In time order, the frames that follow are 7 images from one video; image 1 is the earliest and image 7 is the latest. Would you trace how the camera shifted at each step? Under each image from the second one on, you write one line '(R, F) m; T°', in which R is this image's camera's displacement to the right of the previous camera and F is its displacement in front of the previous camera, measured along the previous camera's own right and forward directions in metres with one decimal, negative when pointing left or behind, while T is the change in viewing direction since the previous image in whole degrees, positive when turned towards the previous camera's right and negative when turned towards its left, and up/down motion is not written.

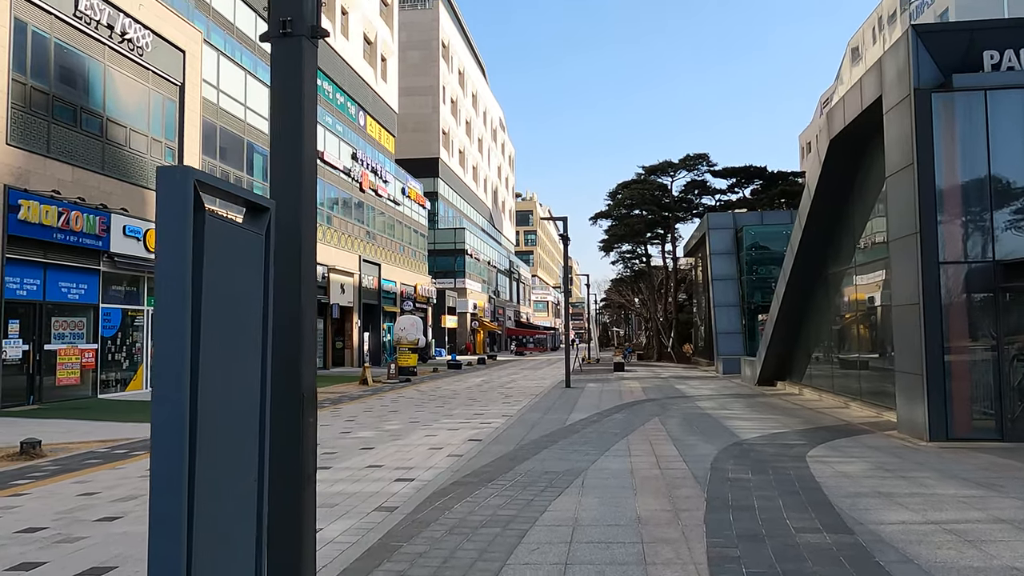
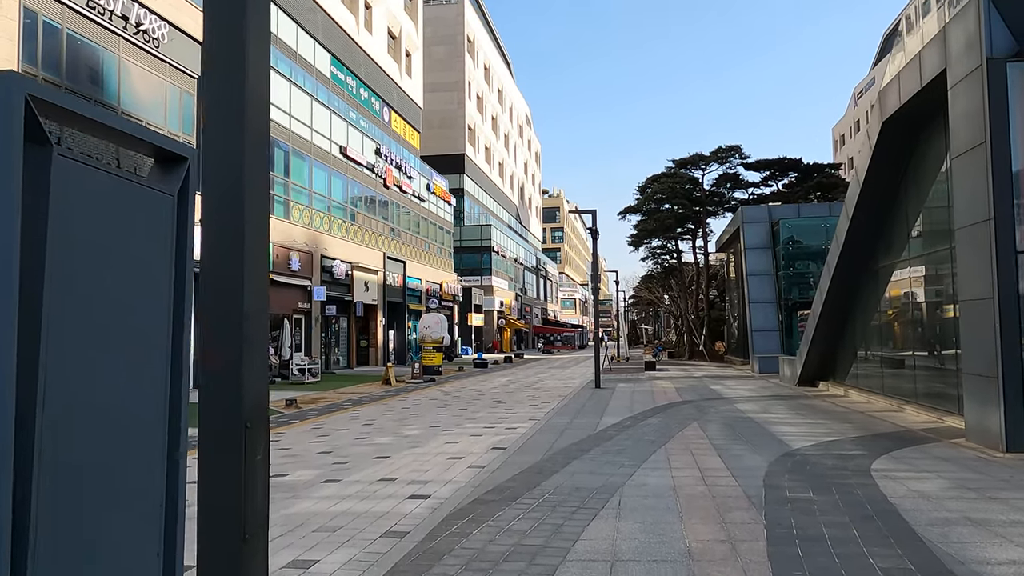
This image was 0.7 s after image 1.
(0.0, +0.9) m; -2°
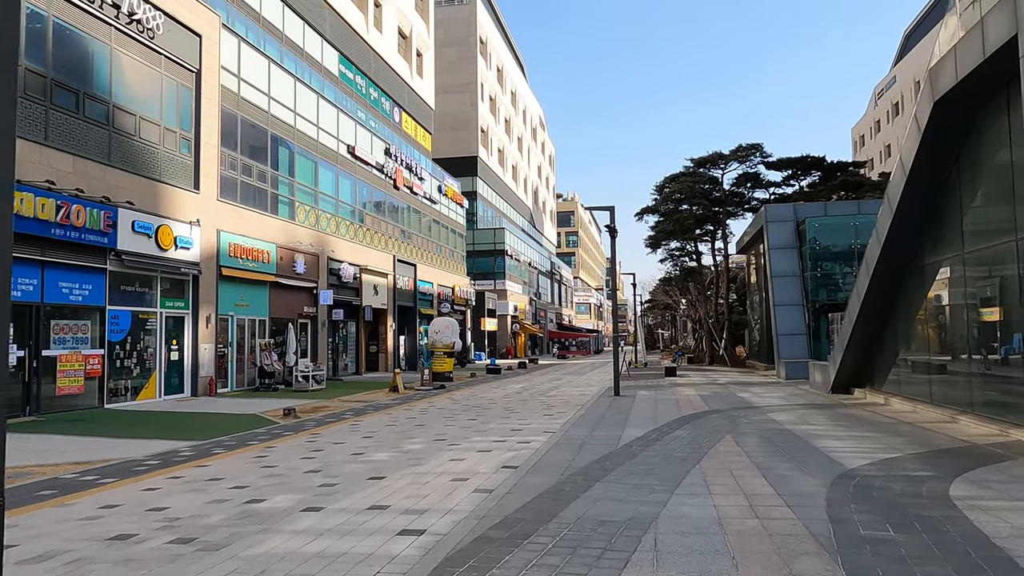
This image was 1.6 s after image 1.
(0.0, +1.2) m; -1°
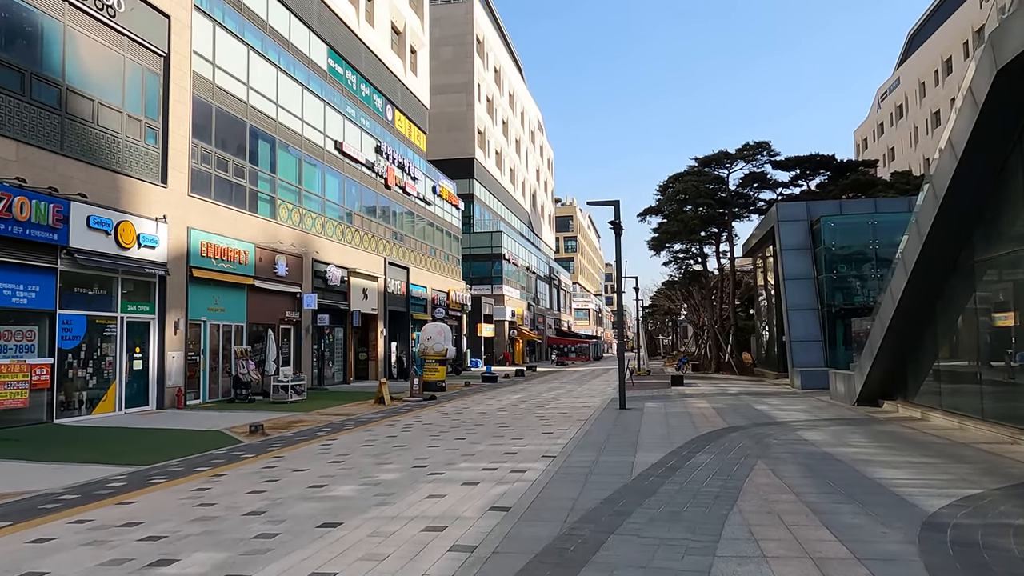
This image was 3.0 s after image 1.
(+0.1, +1.7) m; 0°
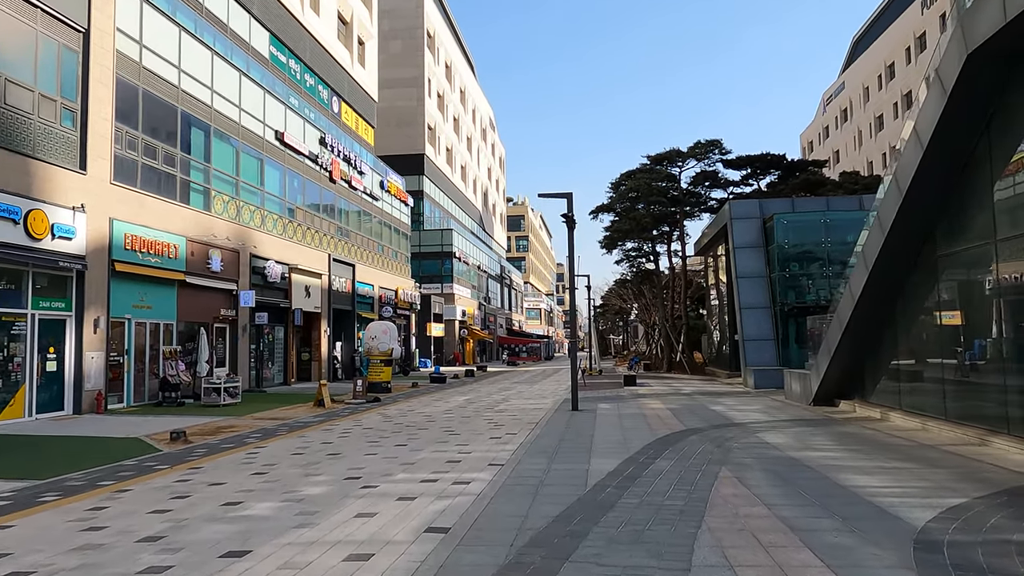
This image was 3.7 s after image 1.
(+0.1, +0.9) m; +4°
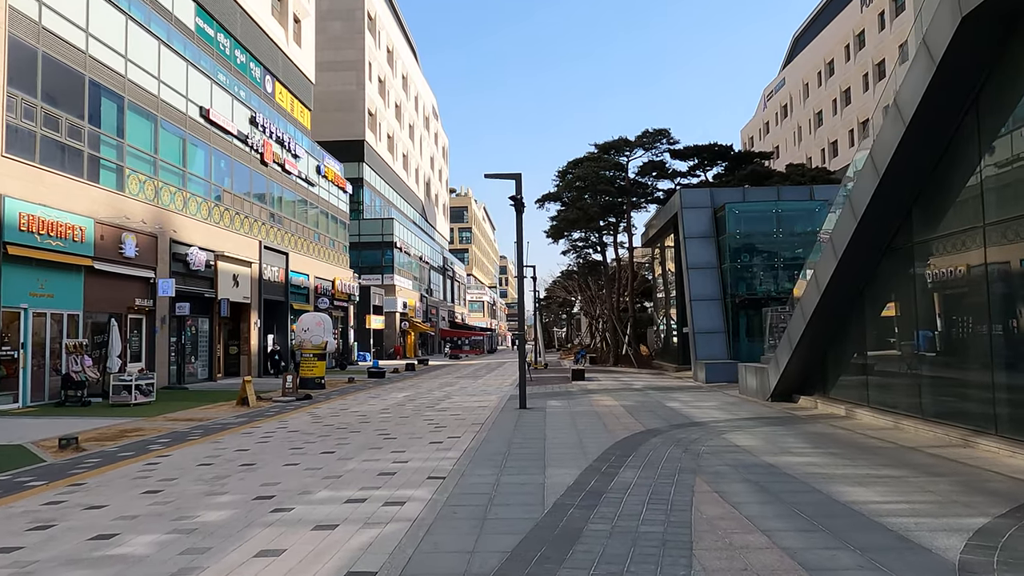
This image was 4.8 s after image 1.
(0.0, +1.3) m; +4°
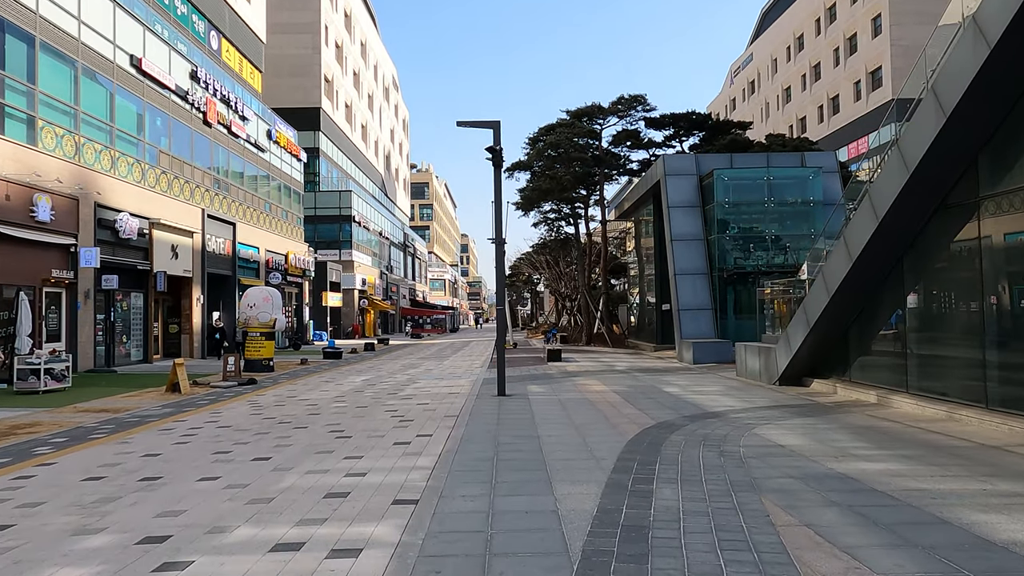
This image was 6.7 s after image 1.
(-0.3, +2.2) m; +3°
